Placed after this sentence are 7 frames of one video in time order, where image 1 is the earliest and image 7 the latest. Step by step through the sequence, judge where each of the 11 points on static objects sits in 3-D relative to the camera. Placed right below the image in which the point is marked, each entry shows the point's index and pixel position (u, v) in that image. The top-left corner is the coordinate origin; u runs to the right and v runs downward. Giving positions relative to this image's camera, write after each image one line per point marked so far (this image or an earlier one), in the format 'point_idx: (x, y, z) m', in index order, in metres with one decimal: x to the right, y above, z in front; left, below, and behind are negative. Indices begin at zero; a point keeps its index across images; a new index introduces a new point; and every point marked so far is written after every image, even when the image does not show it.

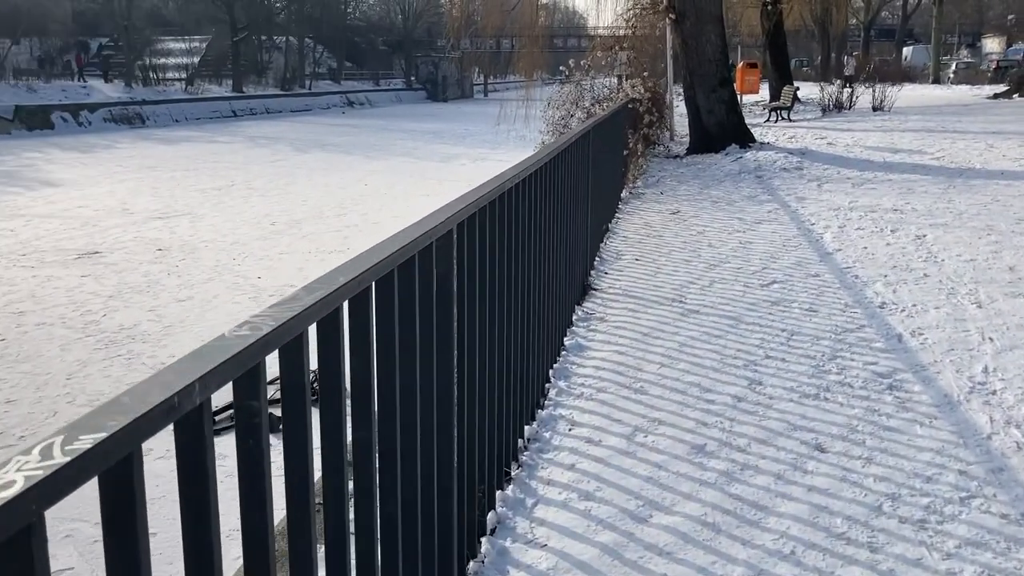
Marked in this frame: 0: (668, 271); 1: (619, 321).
0: (+1.2, +0.1, +7.1) m
1: (+0.7, -0.2, +5.7) m
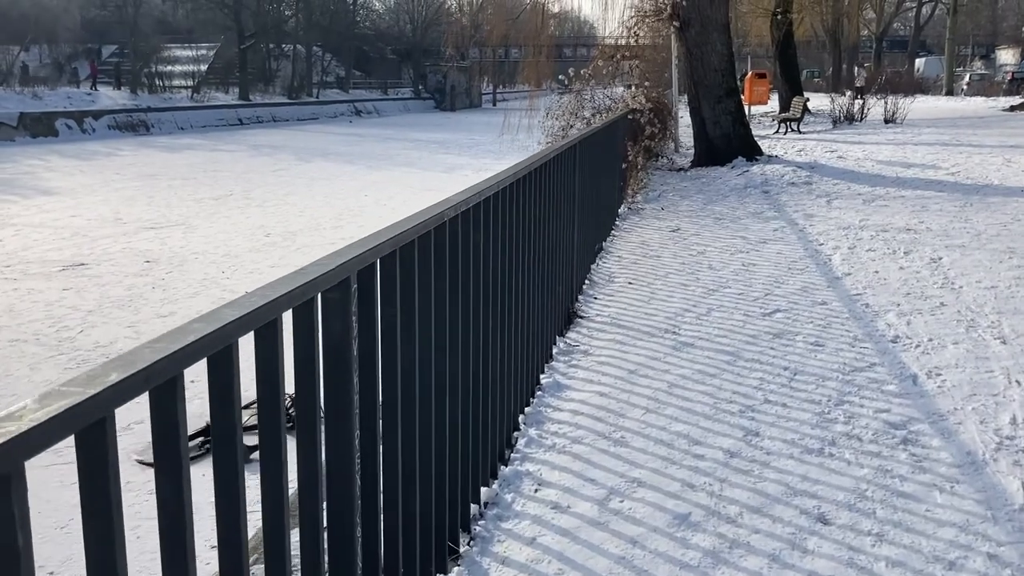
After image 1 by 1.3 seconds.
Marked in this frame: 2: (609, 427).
0: (+1.1, -0.1, +6.6) m
1: (+0.5, -0.4, +5.2) m
2: (+0.4, -0.6, +4.1) m
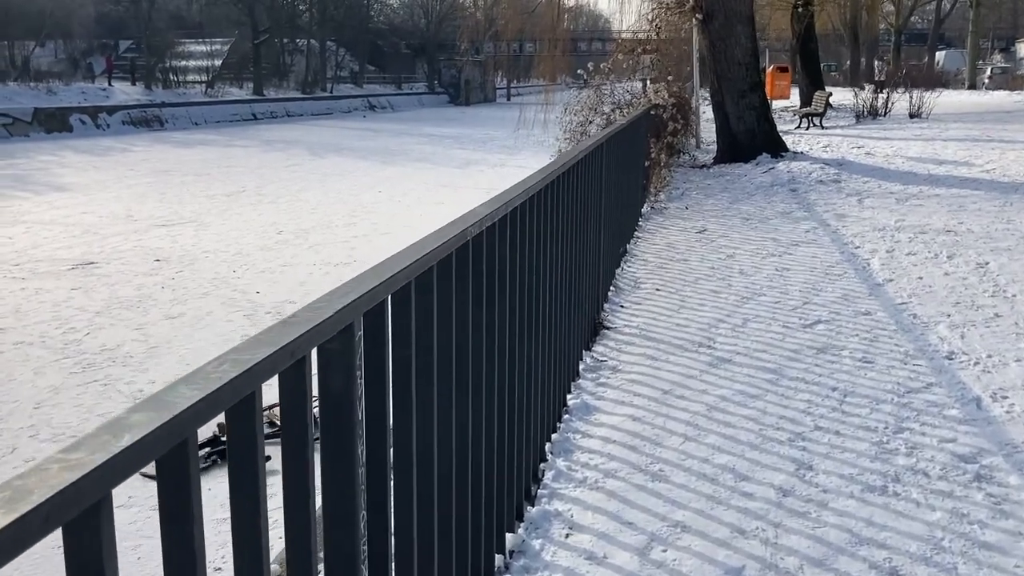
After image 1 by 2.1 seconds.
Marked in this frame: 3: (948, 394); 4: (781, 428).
0: (+1.2, -0.1, +6.2) m
1: (+0.6, -0.4, +4.8) m
2: (+0.5, -0.7, +3.7) m
3: (+2.1, -0.5, +4.3) m
4: (+1.2, -0.6, +4.0) m
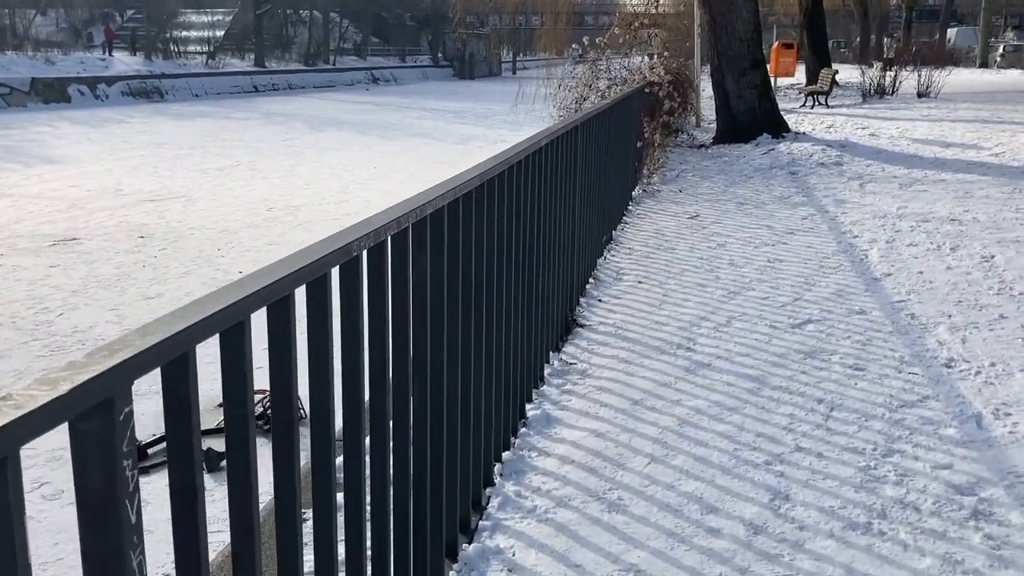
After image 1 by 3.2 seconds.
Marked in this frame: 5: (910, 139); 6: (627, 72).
0: (+1.0, -0.1, +5.8) m
1: (+0.4, -0.4, +4.4) m
2: (+0.3, -0.7, +3.3) m
3: (+1.8, -0.5, +3.9) m
4: (+1.0, -0.6, +3.6) m
5: (+5.7, +2.1, +13.2) m
6: (+1.6, +3.0, +12.9) m
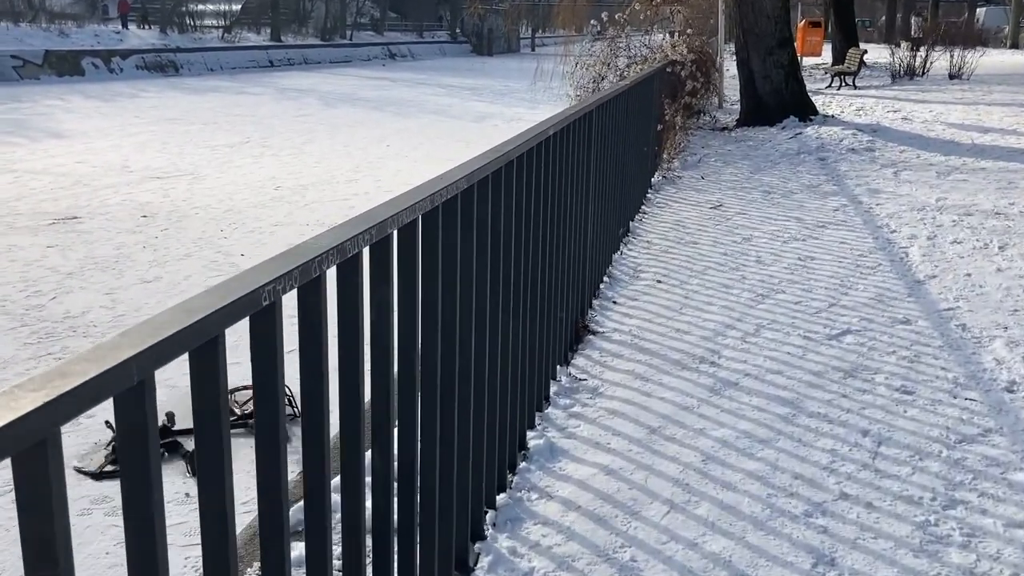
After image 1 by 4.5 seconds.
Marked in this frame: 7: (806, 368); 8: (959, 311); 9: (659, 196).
0: (+1.1, -0.1, +5.2) m
1: (+0.5, -0.5, +3.9) m
2: (+0.3, -0.8, +2.8) m
3: (+1.8, -0.6, +3.4) m
4: (+0.9, -0.7, +3.1) m
5: (+5.9, +2.3, +12.6) m
6: (+1.8, +3.2, +12.2) m
7: (+1.3, -0.4, +4.2) m
8: (+2.4, -0.1, +5.0) m
9: (+1.4, +0.9, +8.6) m
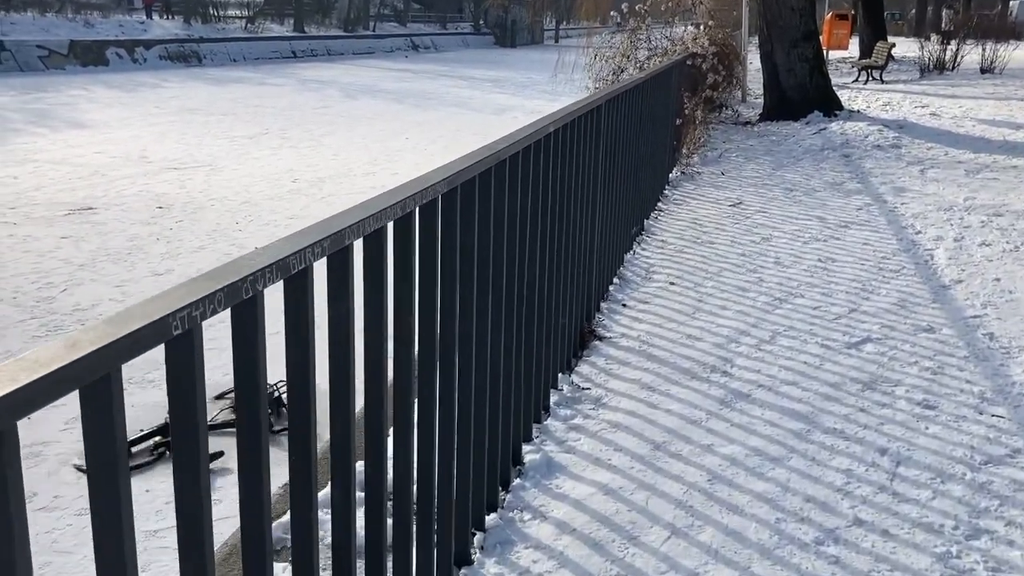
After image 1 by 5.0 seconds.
0: (+1.1, -0.1, +5.0) m
1: (+0.4, -0.5, +3.7) m
2: (+0.3, -0.8, +2.6) m
3: (+1.8, -0.6, +3.2) m
4: (+0.9, -0.7, +2.9) m
5: (+6.1, +2.2, +12.2) m
6: (+2.0, +3.2, +12.0) m
7: (+1.3, -0.4, +4.0) m
8: (+2.4, -0.2, +4.7) m
9: (+1.5, +0.9, +8.4) m
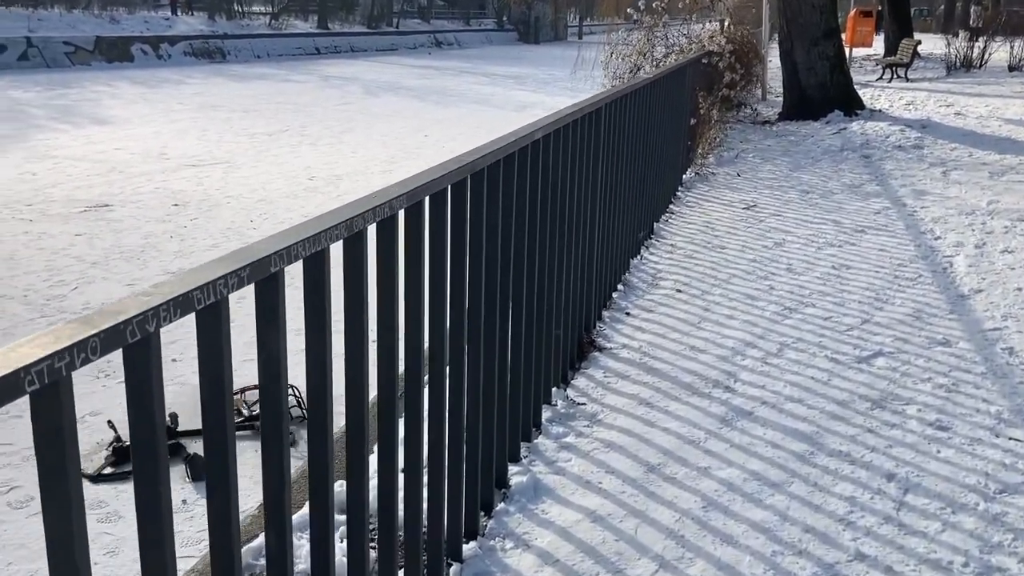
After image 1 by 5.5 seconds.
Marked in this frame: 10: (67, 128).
0: (+1.1, -0.2, +4.8) m
1: (+0.4, -0.5, +3.5) m
2: (+0.2, -0.9, +2.5) m
3: (+1.8, -0.7, +3.0) m
4: (+0.9, -0.8, +2.7) m
5: (+6.3, +2.2, +11.9) m
6: (+2.2, +3.2, +11.8) m
7: (+1.3, -0.5, +3.8) m
8: (+2.4, -0.2, +4.5) m
9: (+1.6, +0.8, +8.2) m
10: (-9.1, +3.2, +18.6) m
